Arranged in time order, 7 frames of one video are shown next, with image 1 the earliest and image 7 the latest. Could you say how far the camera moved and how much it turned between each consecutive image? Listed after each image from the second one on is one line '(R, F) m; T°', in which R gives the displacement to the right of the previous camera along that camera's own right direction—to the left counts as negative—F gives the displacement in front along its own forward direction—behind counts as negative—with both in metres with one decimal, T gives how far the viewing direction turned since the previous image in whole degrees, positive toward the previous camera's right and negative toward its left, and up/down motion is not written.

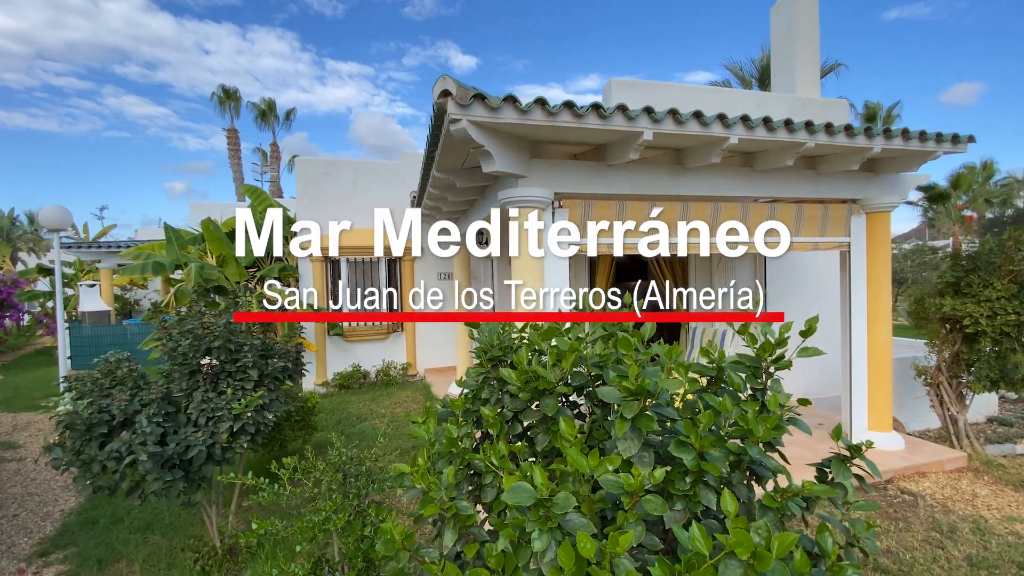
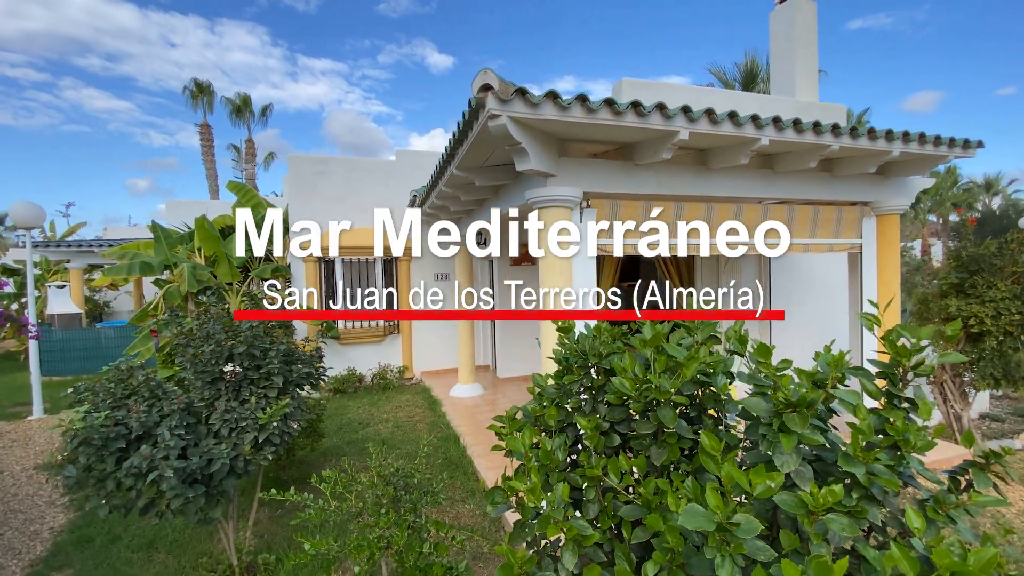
(-0.5, +0.1) m; +3°
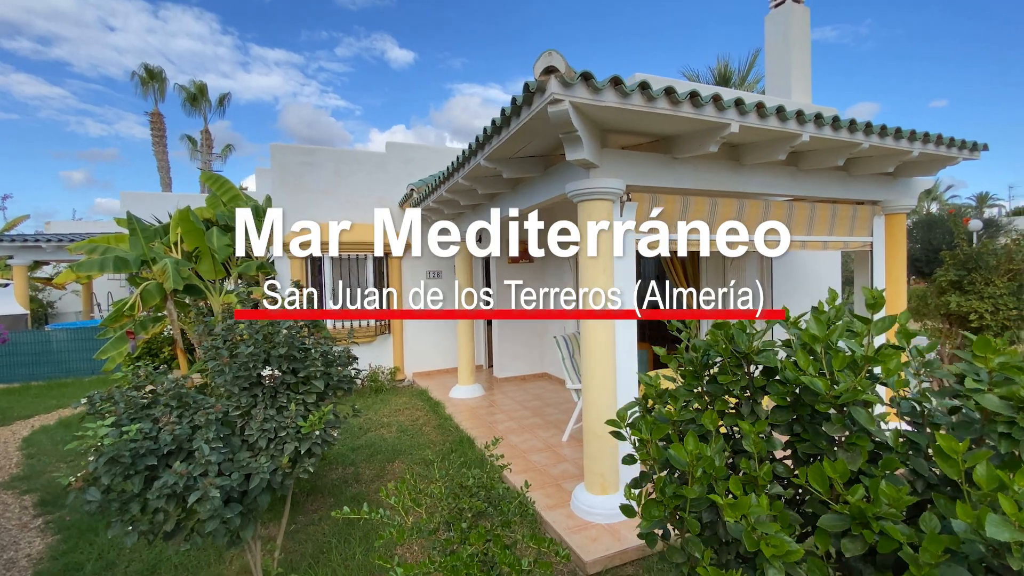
(-0.7, +0.2) m; +5°
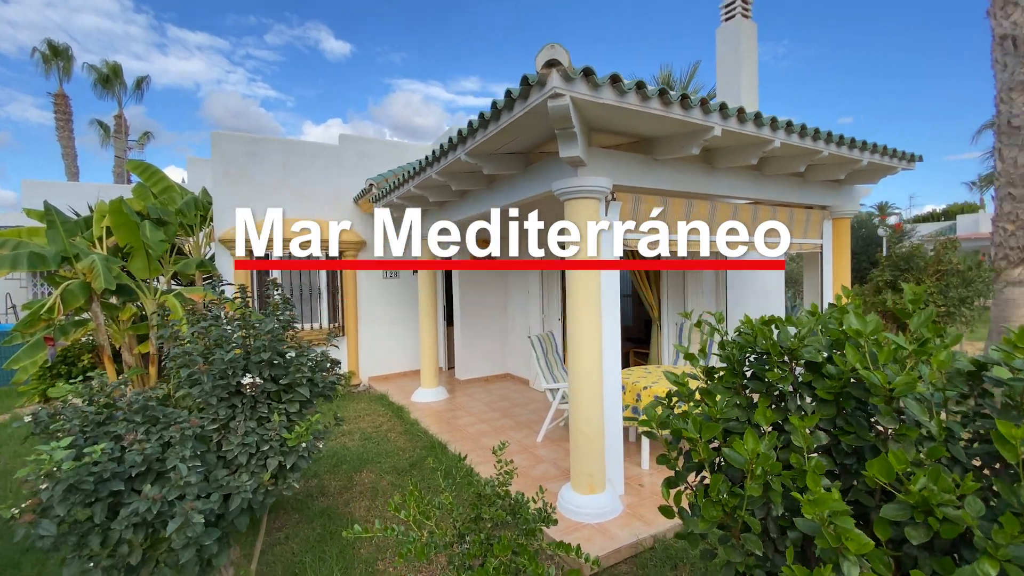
(-0.4, +0.1) m; +7°
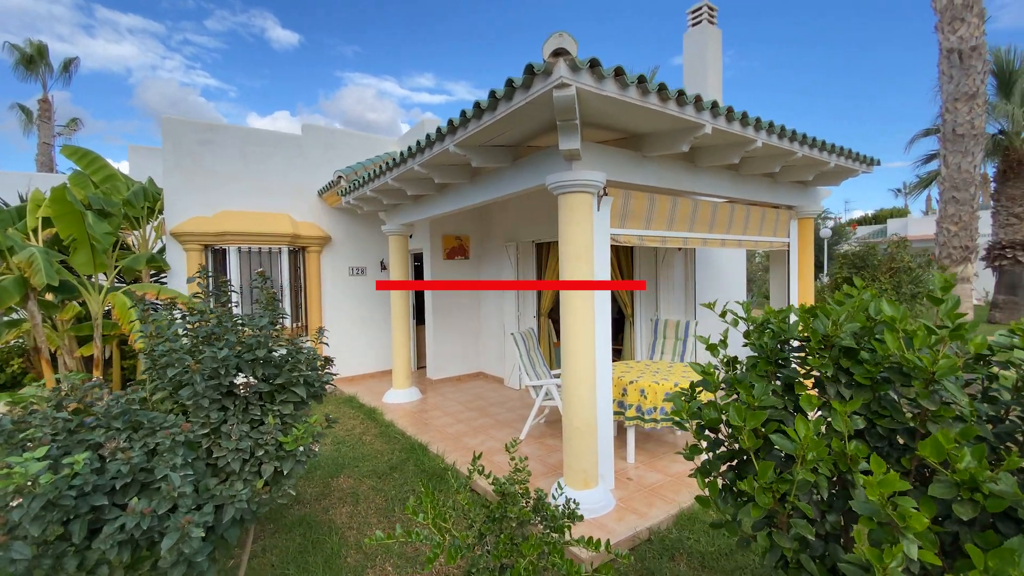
(-0.3, +0.1) m; +5°
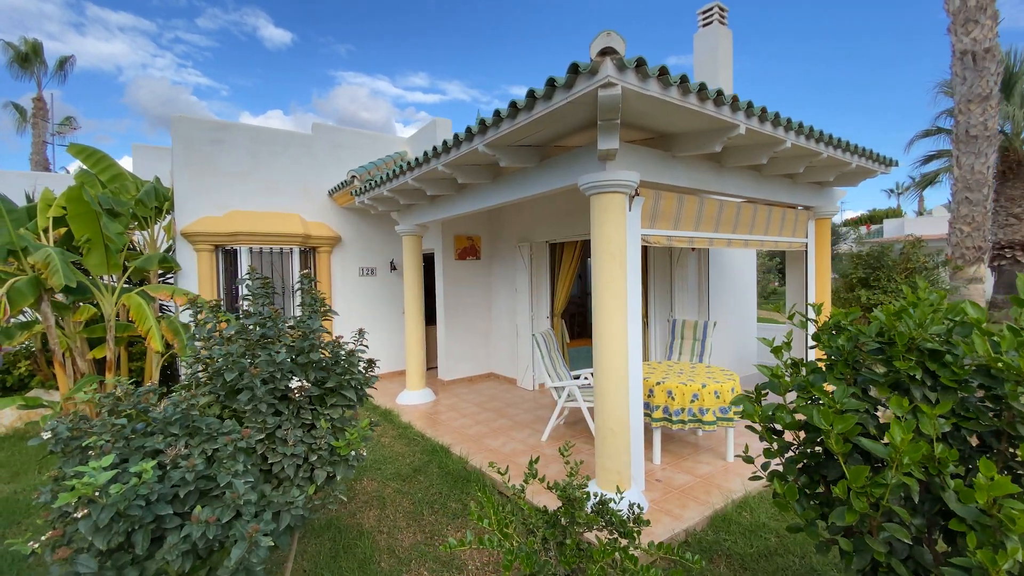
(-0.3, 0.0) m; +1°
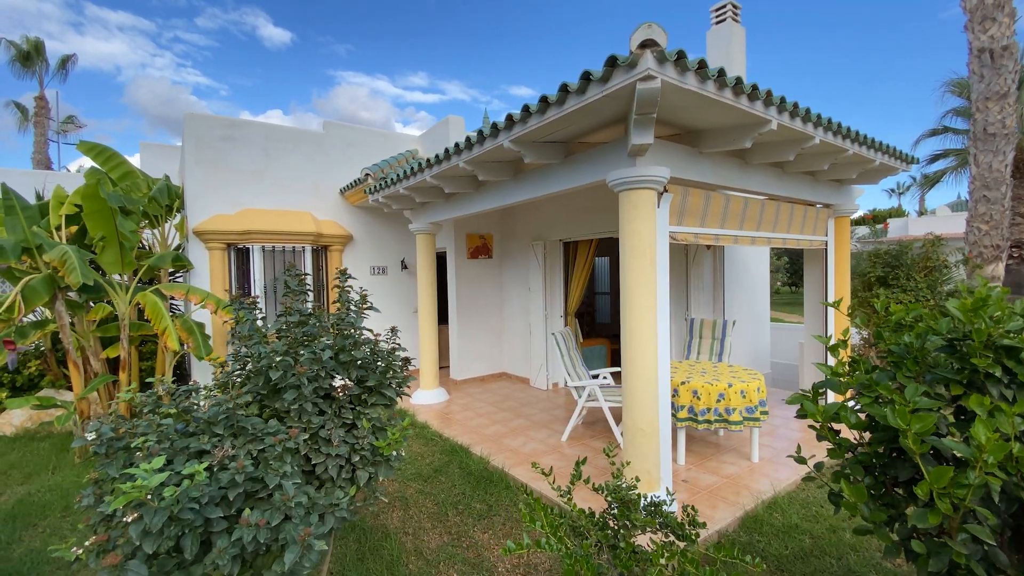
(-0.2, +0.1) m; 0°
